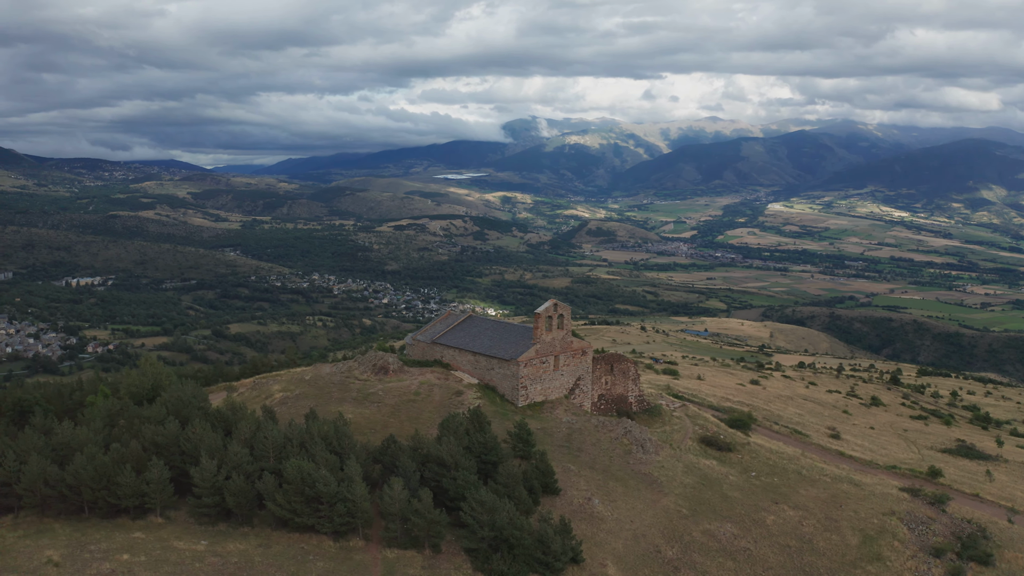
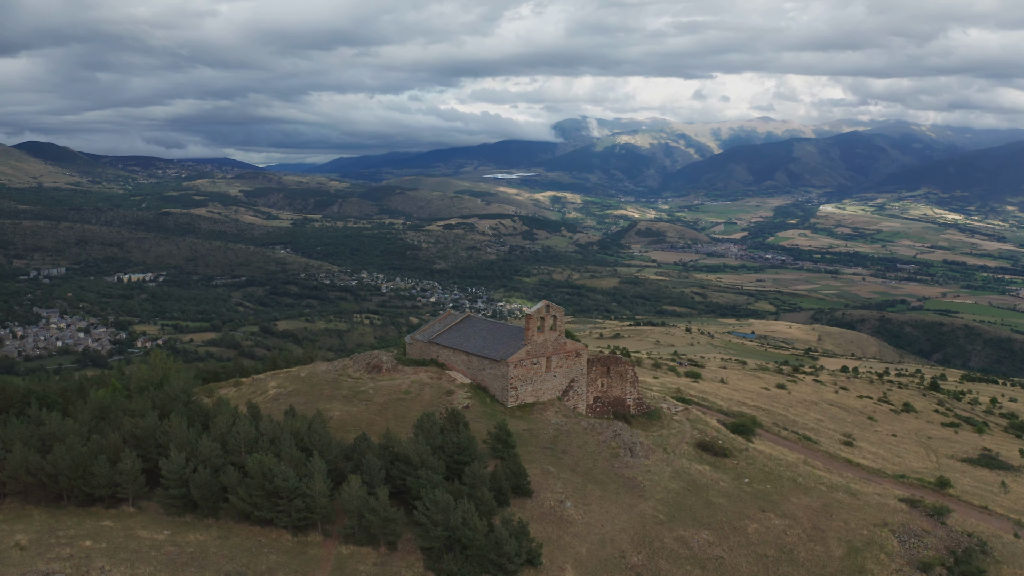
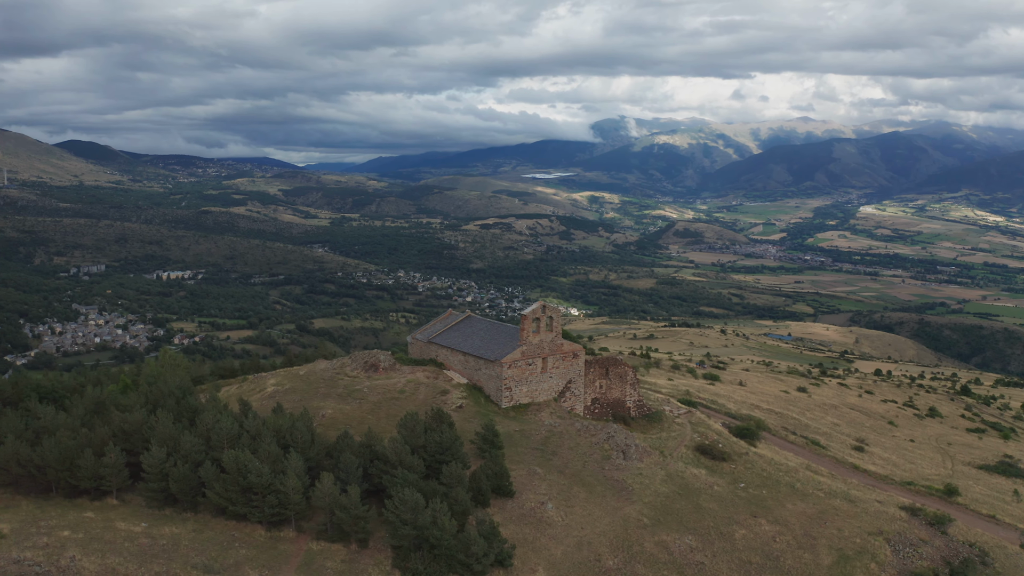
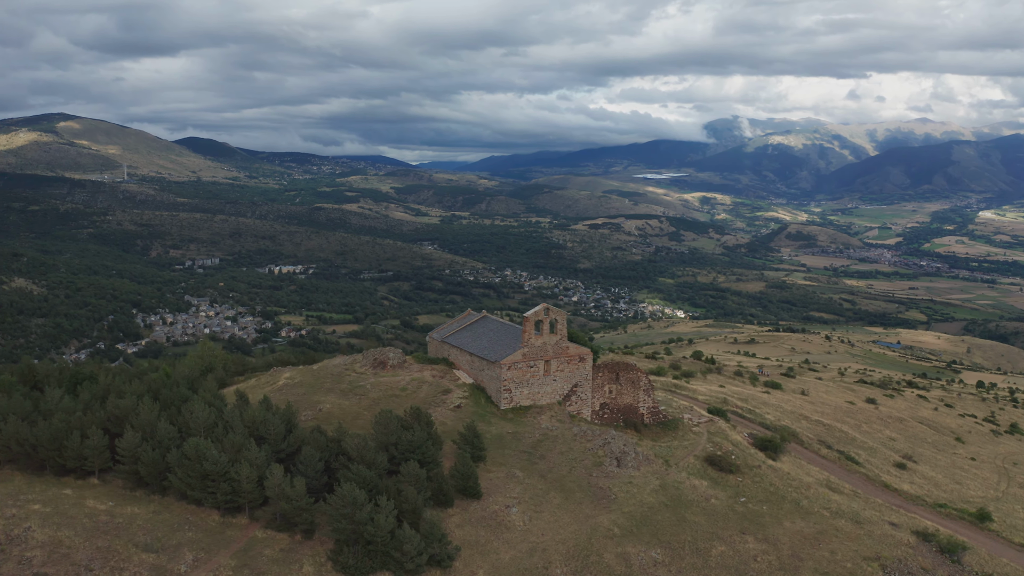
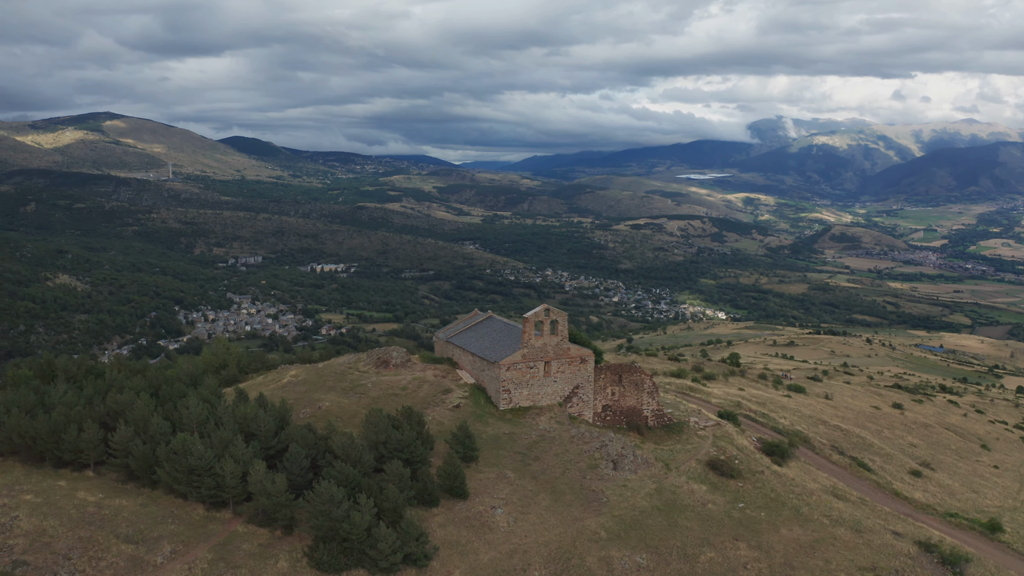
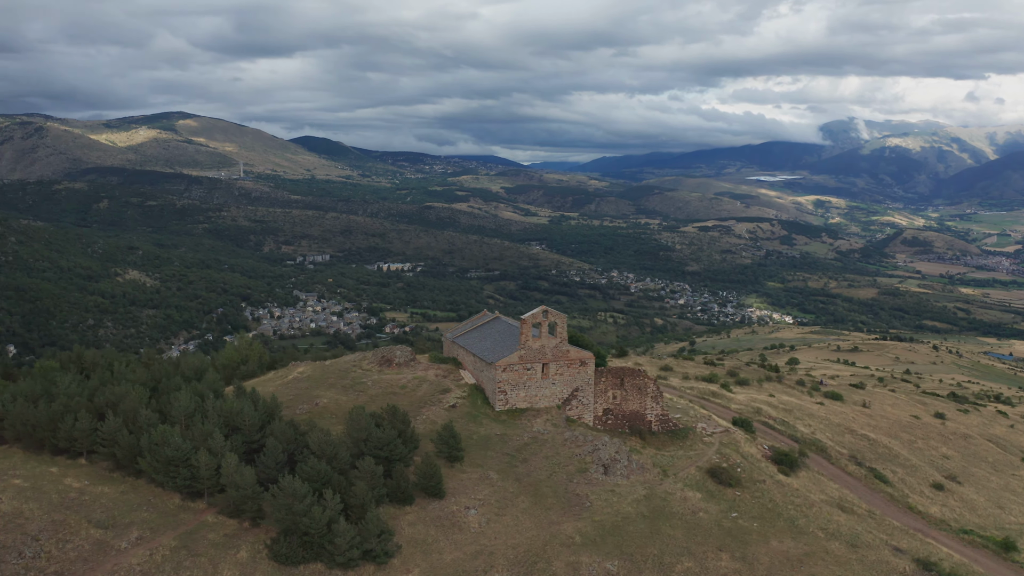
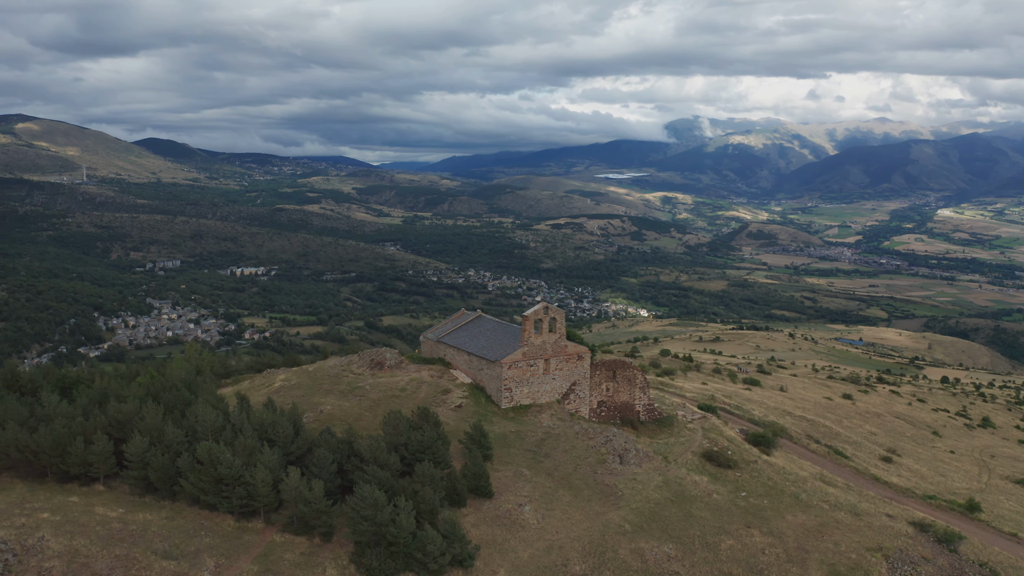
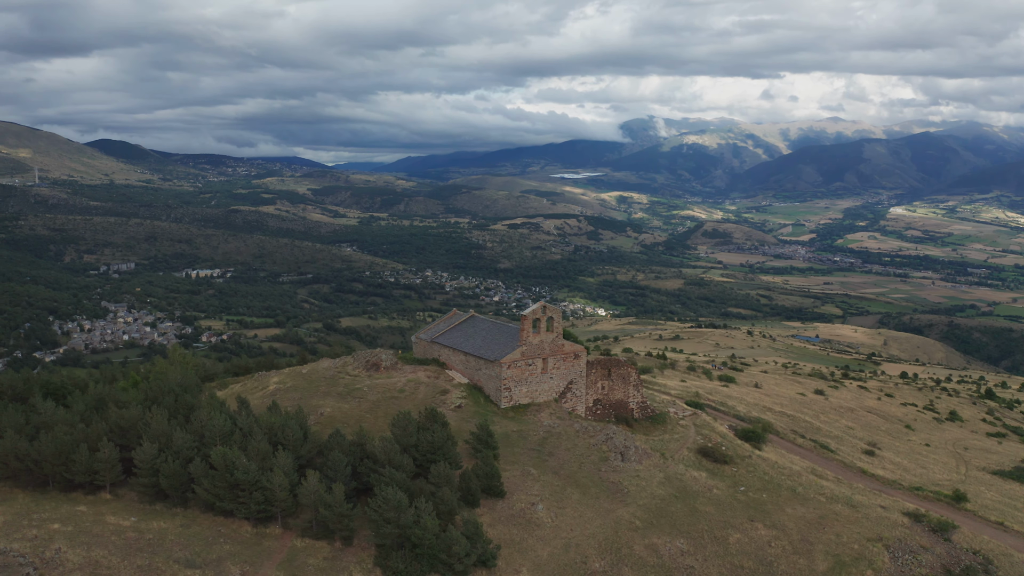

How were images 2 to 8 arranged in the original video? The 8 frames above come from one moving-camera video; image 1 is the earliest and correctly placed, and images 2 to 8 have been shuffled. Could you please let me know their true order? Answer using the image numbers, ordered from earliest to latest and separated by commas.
2, 3, 8, 7, 4, 5, 6
